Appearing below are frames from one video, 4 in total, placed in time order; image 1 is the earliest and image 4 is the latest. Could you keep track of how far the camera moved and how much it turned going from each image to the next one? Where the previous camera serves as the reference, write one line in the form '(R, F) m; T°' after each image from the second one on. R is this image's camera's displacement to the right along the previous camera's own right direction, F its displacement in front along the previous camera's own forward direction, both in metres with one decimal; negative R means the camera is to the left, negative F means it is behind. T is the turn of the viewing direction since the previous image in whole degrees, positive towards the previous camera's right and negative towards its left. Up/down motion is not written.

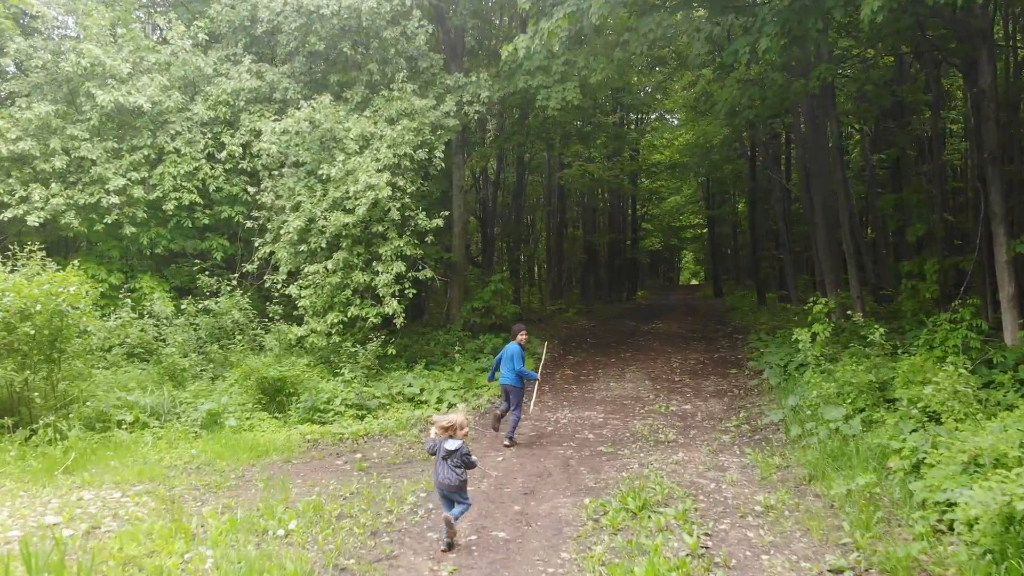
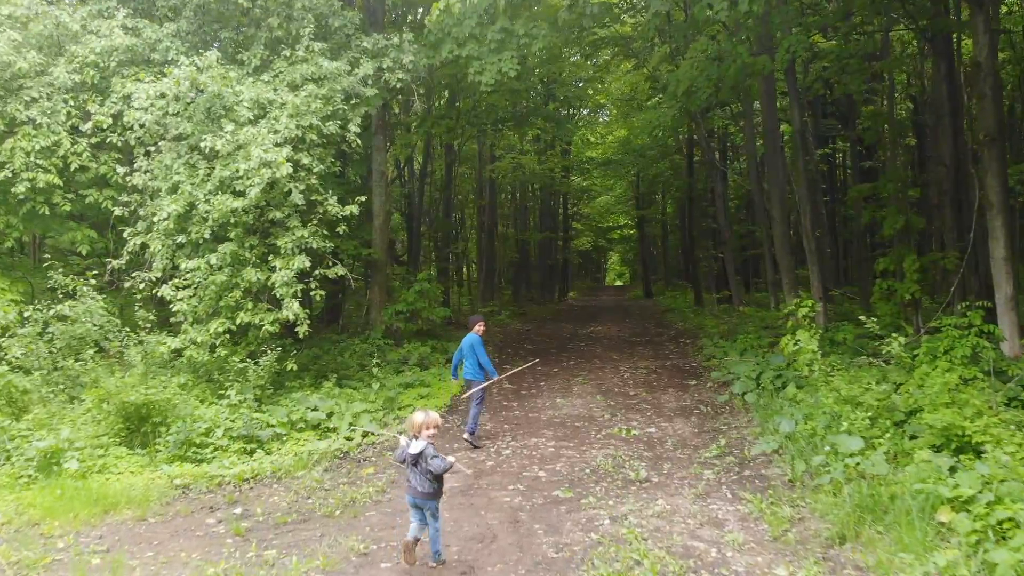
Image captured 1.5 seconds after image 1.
(0.0, +1.7) m; +5°
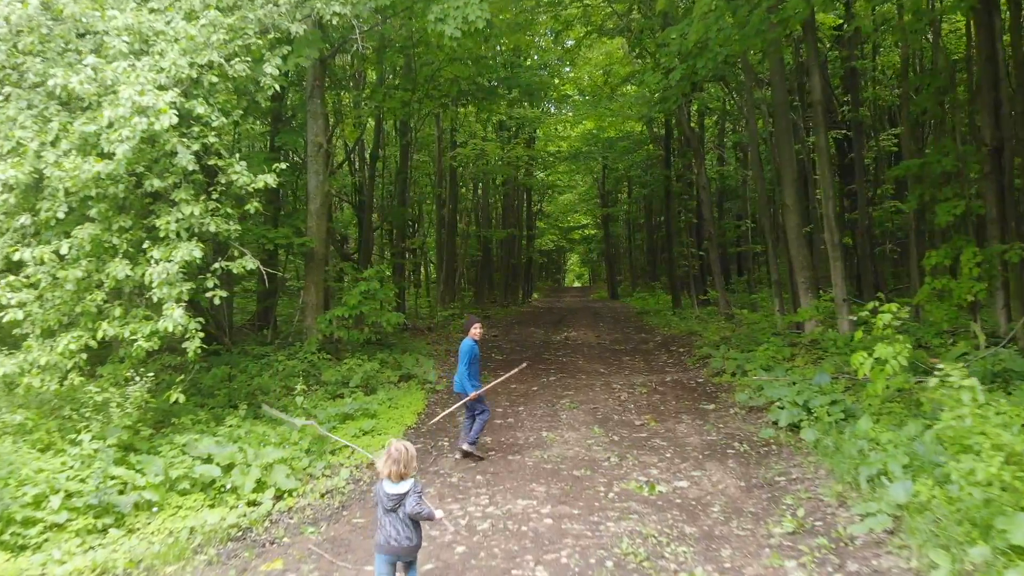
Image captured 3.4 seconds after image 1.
(-0.1, +2.3) m; +3°
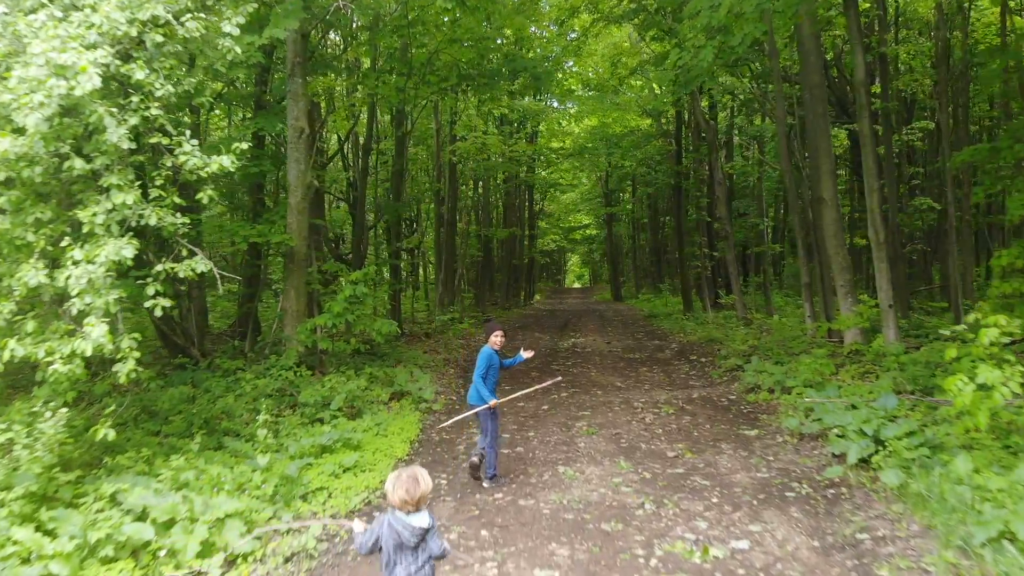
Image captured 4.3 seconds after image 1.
(-0.1, +1.2) m; 0°
